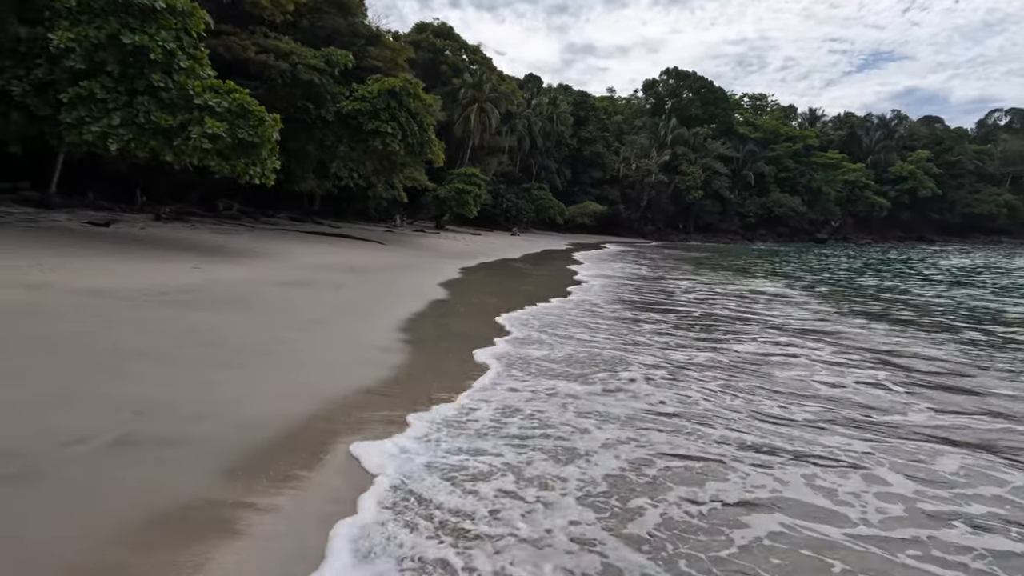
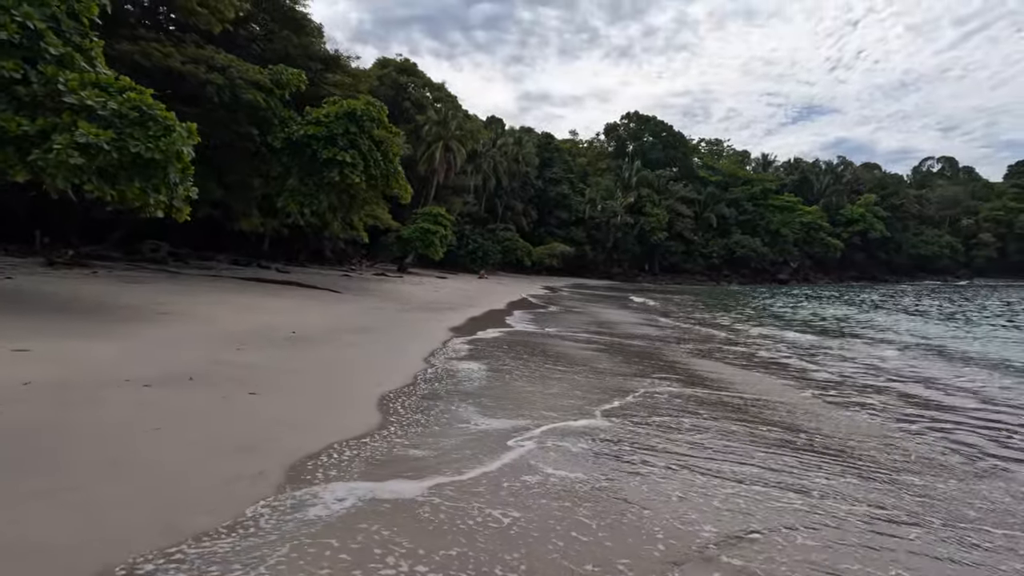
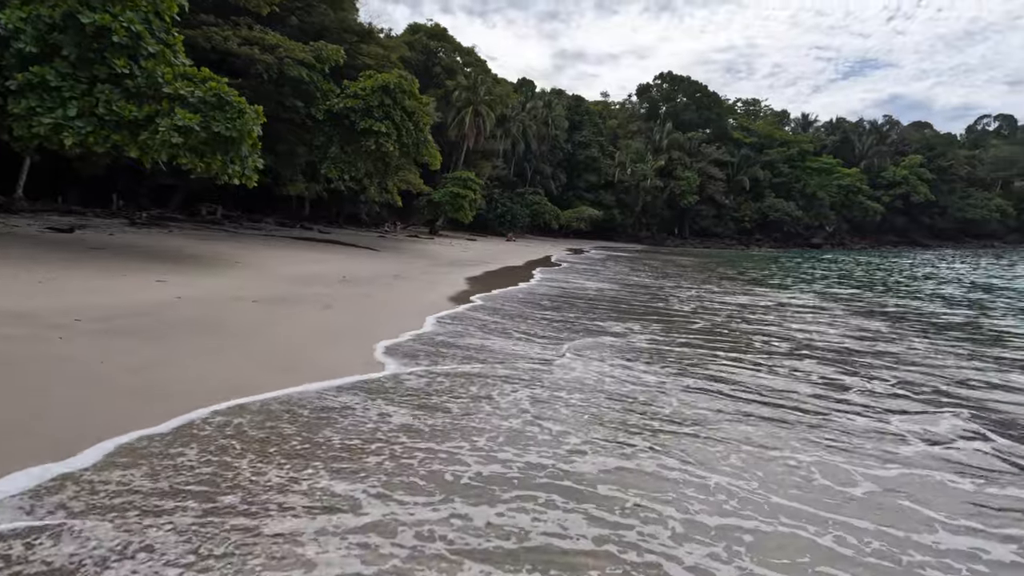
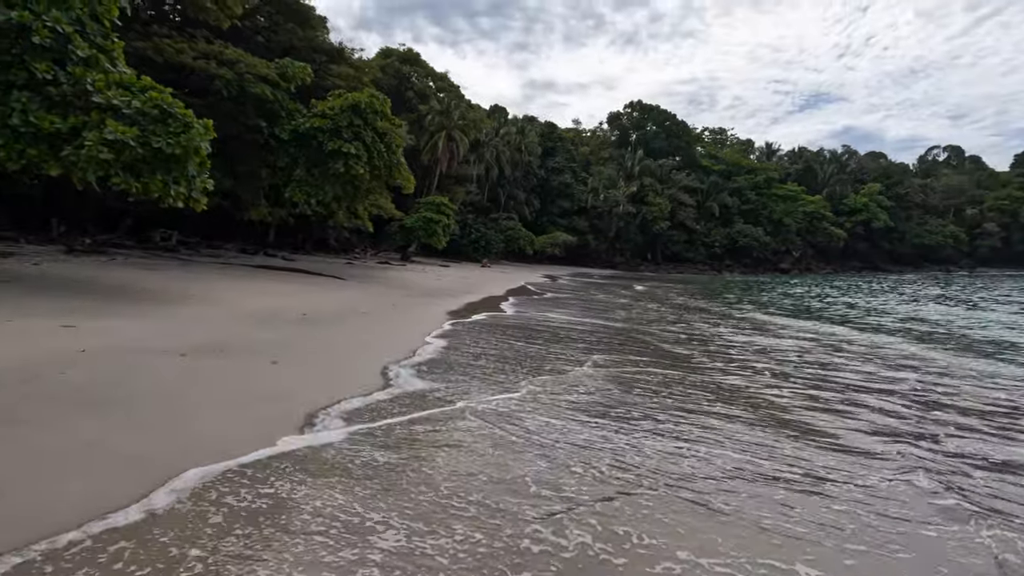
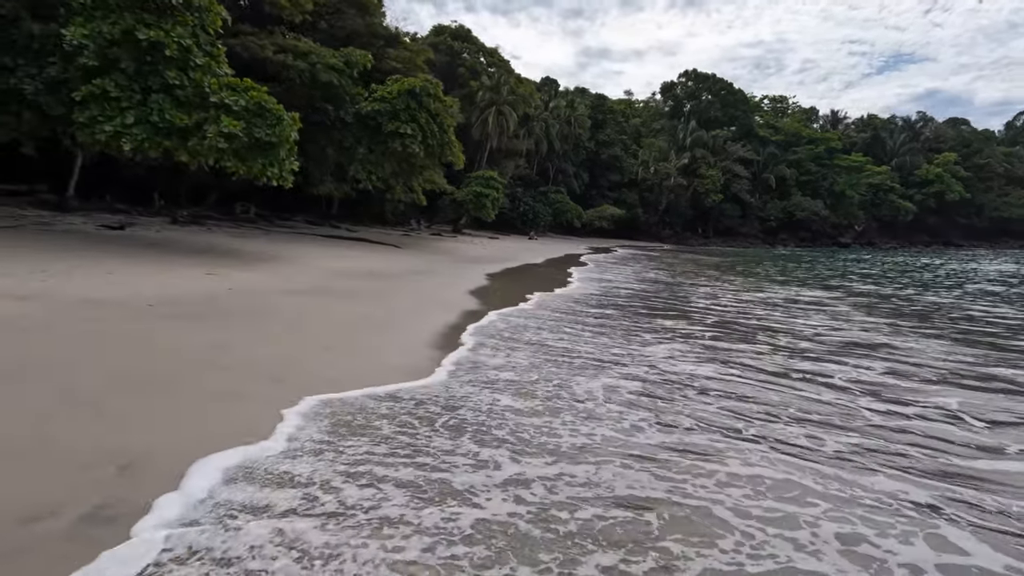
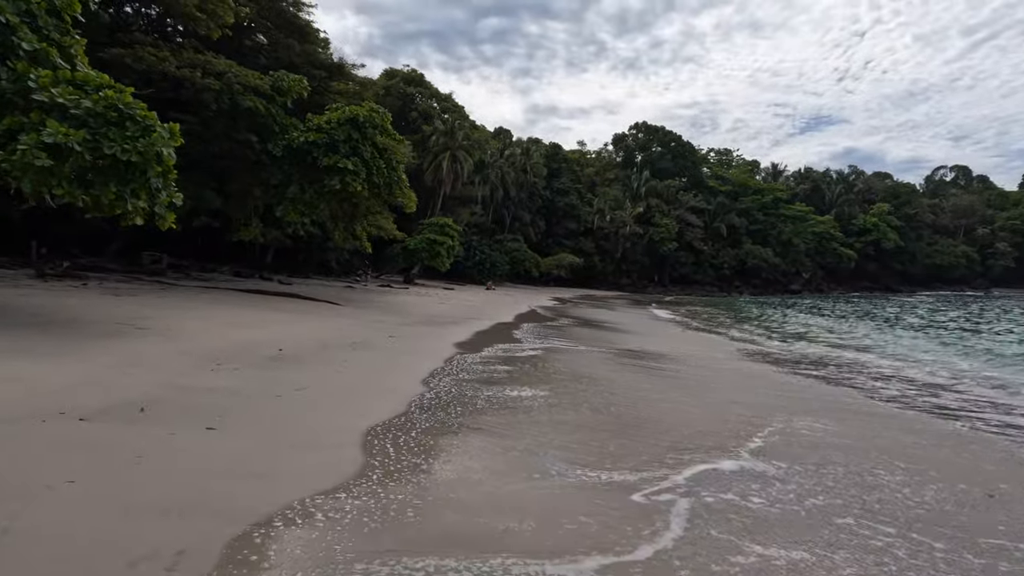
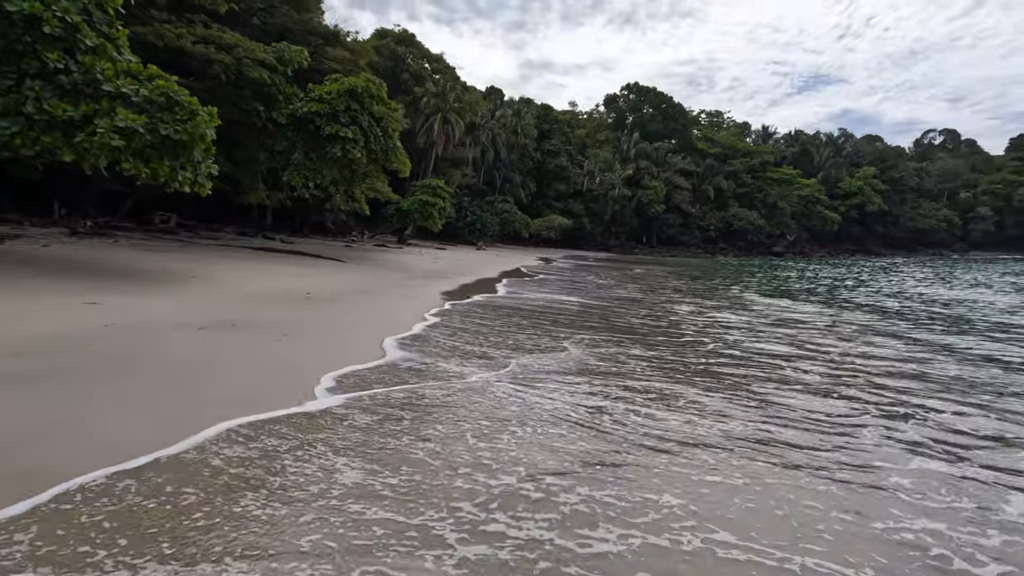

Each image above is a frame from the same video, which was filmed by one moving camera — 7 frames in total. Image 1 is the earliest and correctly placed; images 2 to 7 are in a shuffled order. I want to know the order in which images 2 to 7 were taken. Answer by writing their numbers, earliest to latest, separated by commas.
5, 3, 7, 4, 2, 6
